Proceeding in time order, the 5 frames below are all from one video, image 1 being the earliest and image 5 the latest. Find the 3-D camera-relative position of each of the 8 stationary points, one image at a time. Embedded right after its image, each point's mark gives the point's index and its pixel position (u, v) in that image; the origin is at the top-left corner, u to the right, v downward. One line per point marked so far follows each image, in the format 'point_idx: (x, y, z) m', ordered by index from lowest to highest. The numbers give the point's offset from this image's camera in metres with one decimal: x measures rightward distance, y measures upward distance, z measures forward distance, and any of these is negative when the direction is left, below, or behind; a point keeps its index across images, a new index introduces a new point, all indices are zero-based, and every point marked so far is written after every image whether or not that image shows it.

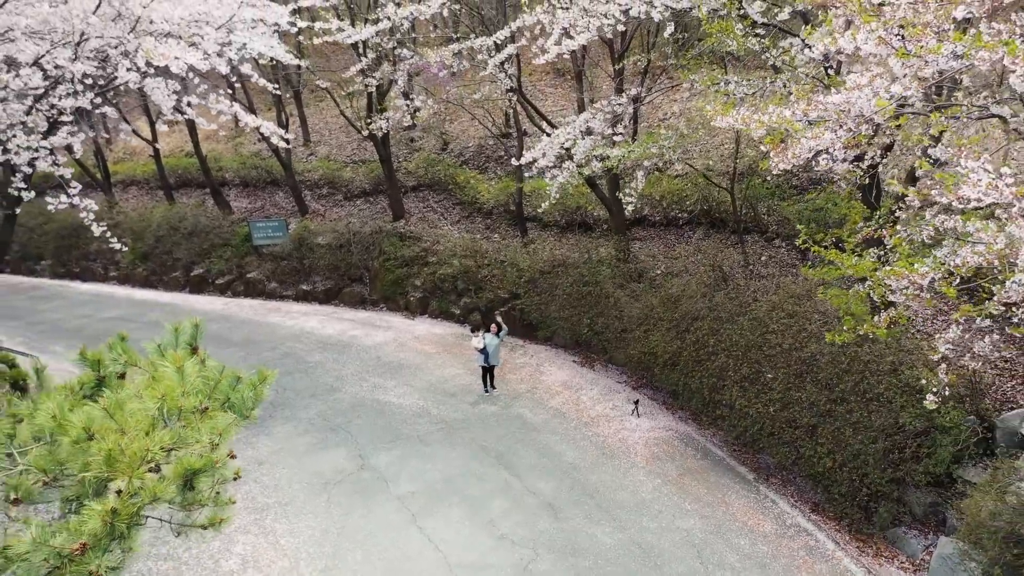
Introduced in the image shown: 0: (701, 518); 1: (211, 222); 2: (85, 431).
0: (+2.0, -2.4, +7.1) m
1: (-7.5, +1.7, +16.5) m
2: (-1.4, -0.5, +2.3) m
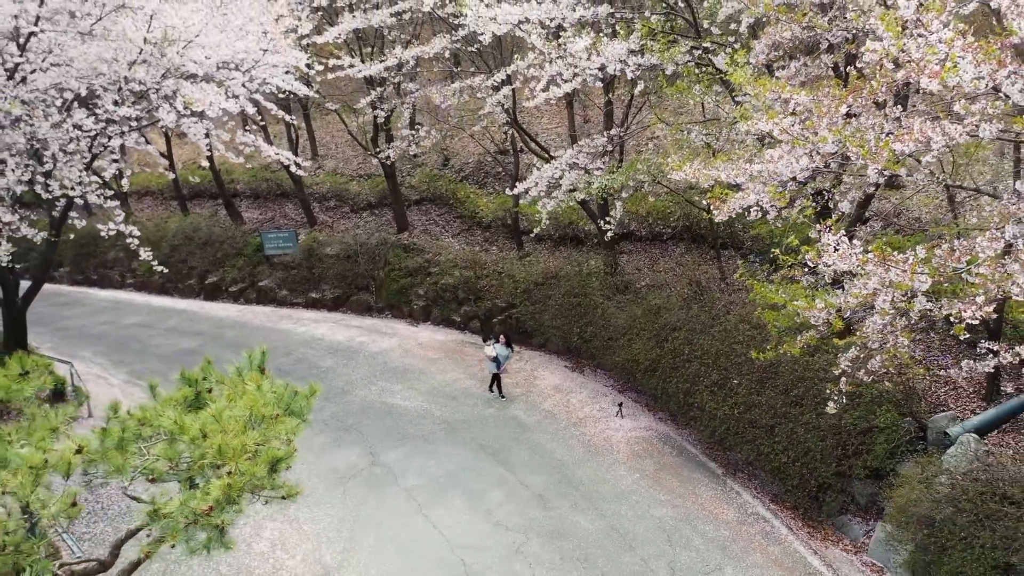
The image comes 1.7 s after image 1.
0: (+1.9, -2.6, +8.1) m
1: (-7.6, +1.5, +17.5) m
2: (-1.5, -0.7, +3.3) m
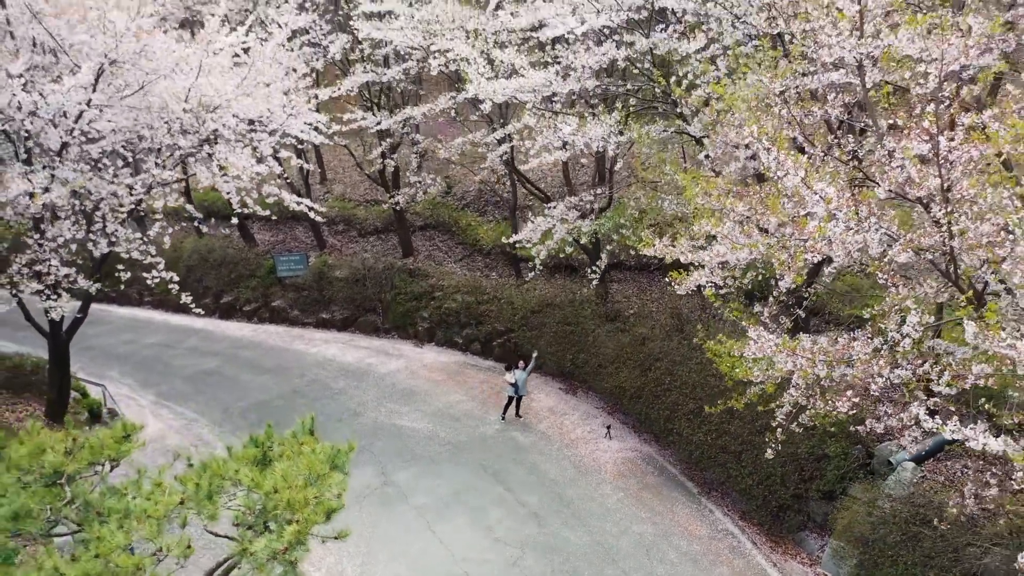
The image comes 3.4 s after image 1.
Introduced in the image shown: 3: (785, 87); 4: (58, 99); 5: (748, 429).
0: (+1.9, -3.2, +9.1) m
1: (-7.6, +1.0, +18.5) m
2: (-1.5, -1.3, +4.3) m
3: (+2.3, +1.6, +5.6) m
4: (-5.3, +2.2, +7.7) m
5: (+3.3, -2.0, +9.3) m
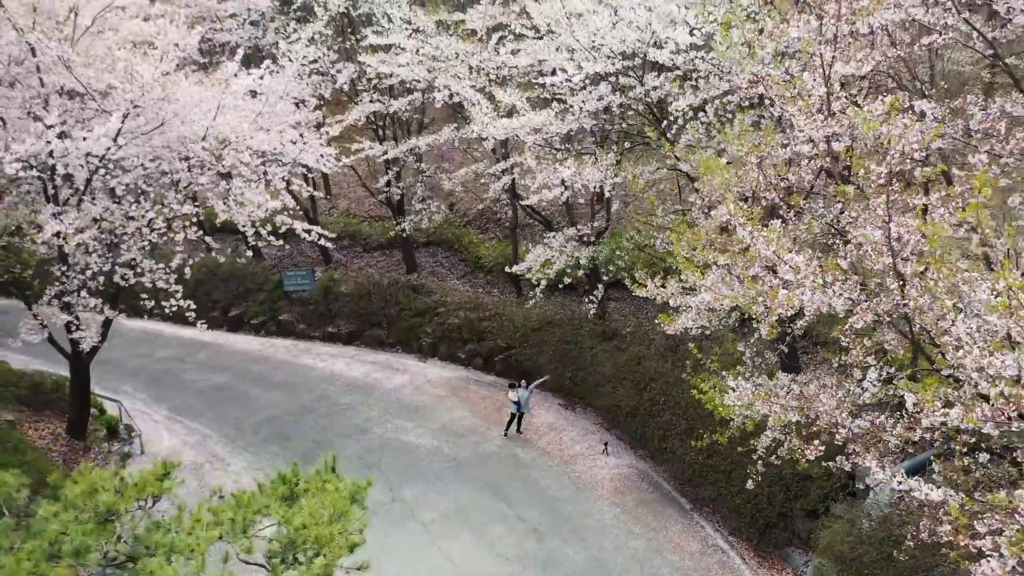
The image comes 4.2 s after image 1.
0: (+1.9, -3.6, +9.6) m
1: (-7.6, +0.6, +19.0) m
2: (-1.5, -1.7, +4.8) m
3: (+2.3, +1.2, +6.1) m
4: (-5.2, +1.8, +8.2) m
5: (+3.3, -2.4, +9.8) m
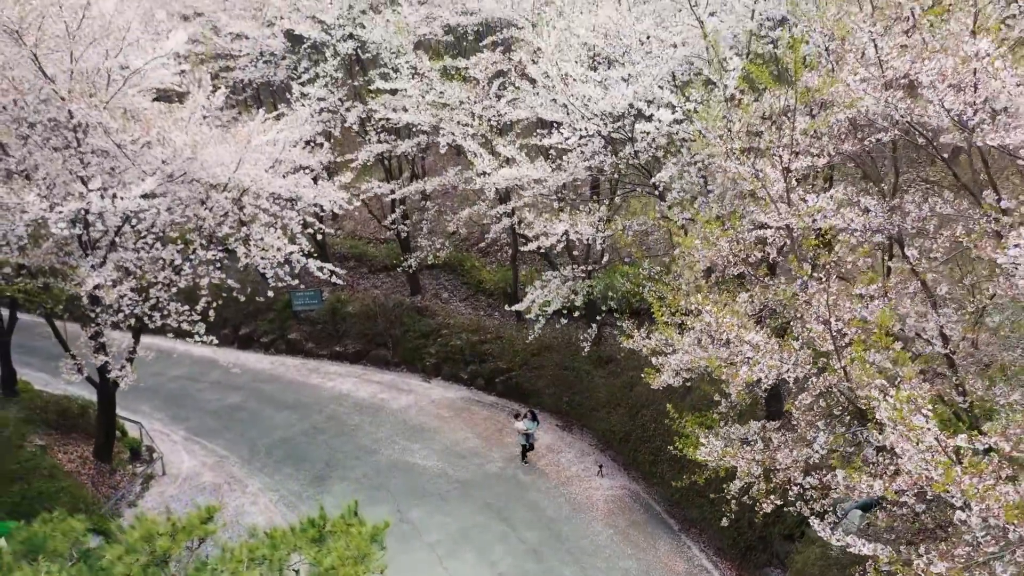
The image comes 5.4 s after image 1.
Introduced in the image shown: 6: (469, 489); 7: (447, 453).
0: (+1.9, -4.2, +10.4) m
1: (-7.6, -0.1, +19.8) m
2: (-1.5, -2.3, +5.6) m
3: (+2.3, +0.6, +6.9) m
4: (-5.2, +1.2, +9.0) m
5: (+3.3, -3.0, +10.6) m
6: (-0.8, -3.7, +12.4) m
7: (-1.3, -3.4, +13.5) m
